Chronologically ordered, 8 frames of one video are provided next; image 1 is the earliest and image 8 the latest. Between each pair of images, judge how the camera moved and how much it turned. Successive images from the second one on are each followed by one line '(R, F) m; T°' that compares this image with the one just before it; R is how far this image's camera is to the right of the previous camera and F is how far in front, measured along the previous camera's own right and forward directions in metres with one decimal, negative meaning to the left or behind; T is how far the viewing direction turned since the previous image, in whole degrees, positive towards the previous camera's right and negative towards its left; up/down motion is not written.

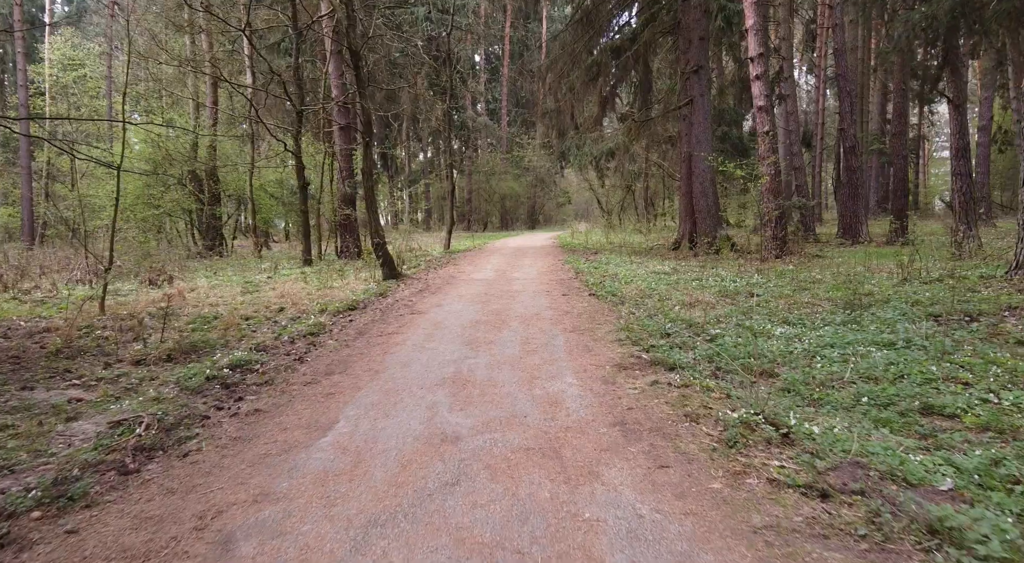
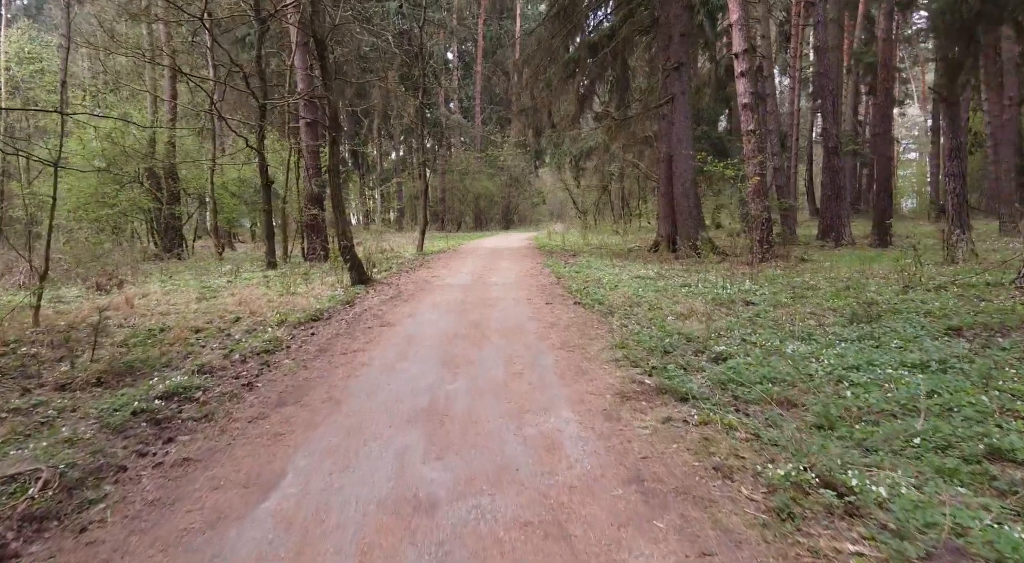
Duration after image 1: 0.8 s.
(-0.1, +0.6) m; +3°
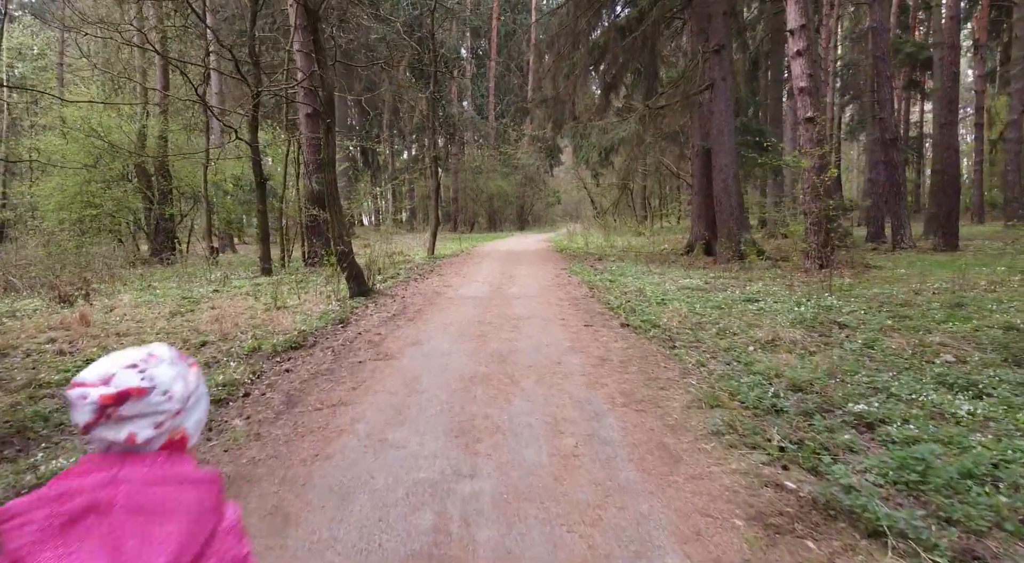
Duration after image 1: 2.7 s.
(-0.2, +1.5) m; -1°
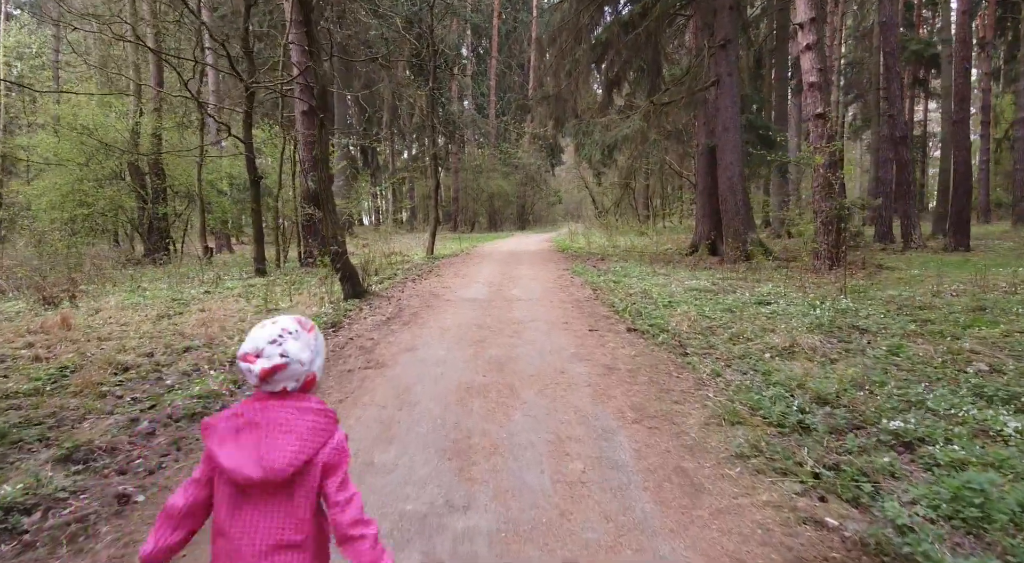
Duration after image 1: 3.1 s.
(0.0, +0.3) m; 0°
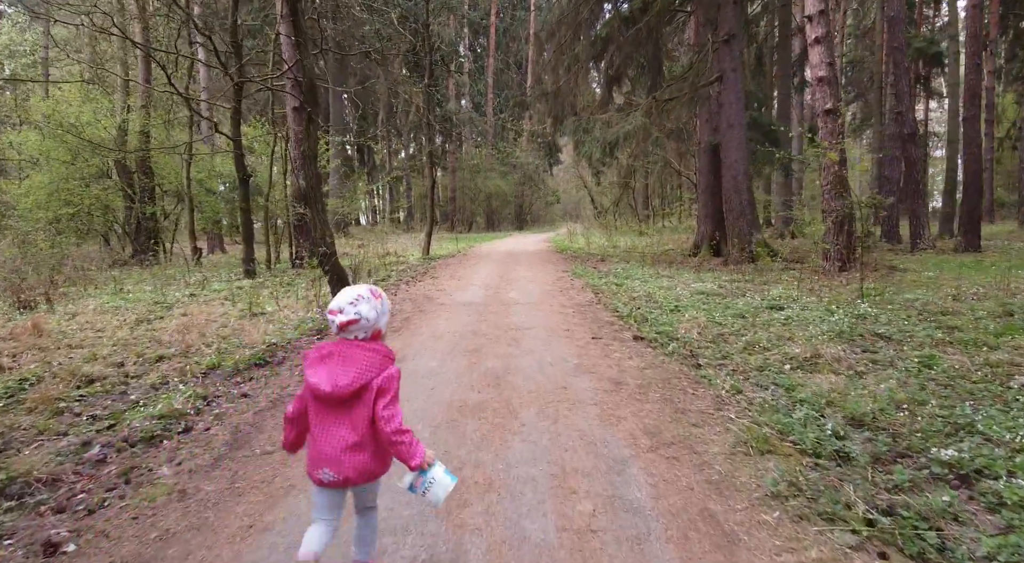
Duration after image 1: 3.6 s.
(0.0, +0.4) m; 0°
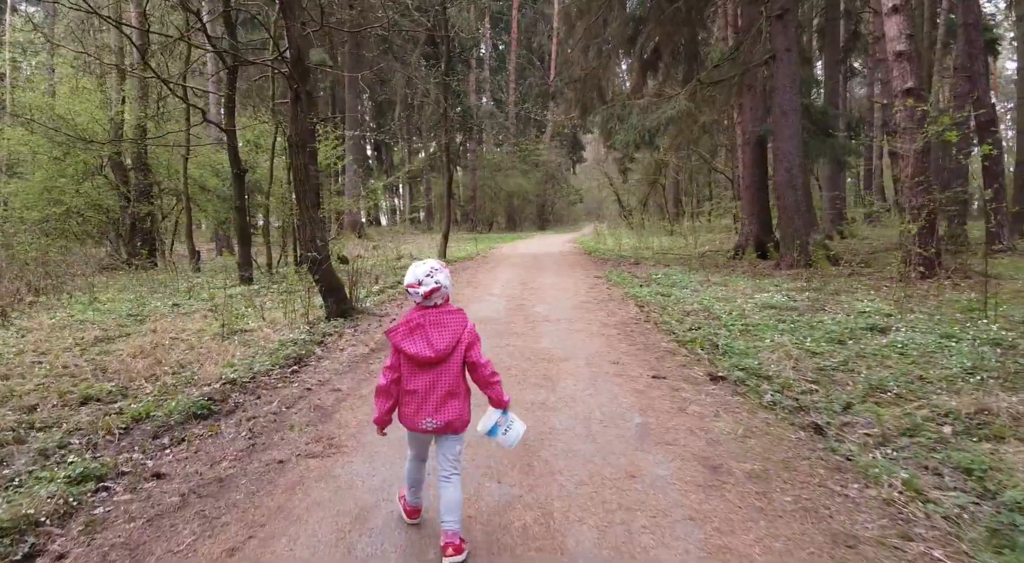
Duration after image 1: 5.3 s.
(-0.1, +1.3) m; -2°
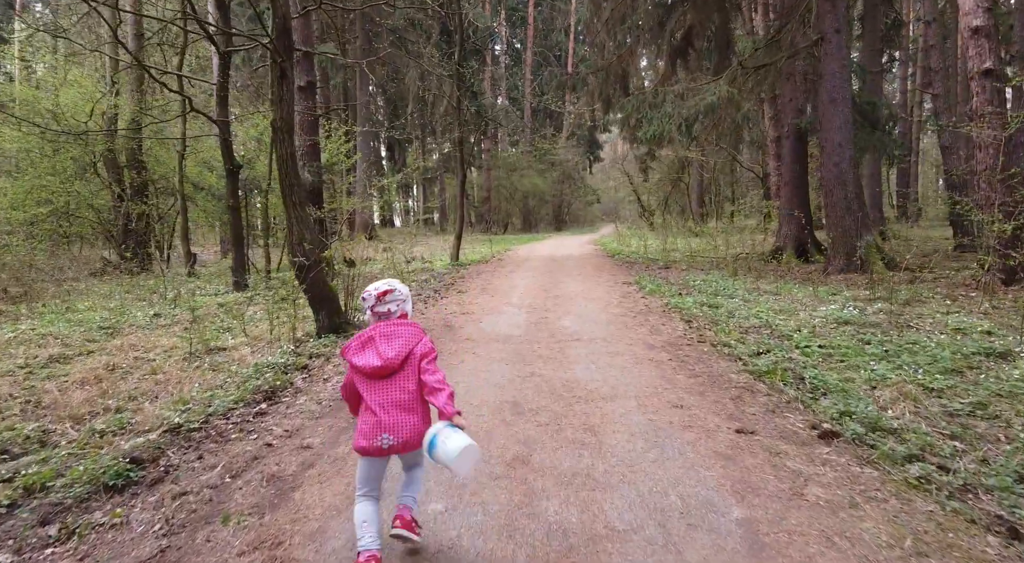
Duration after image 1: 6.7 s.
(-0.1, +1.0) m; -1°
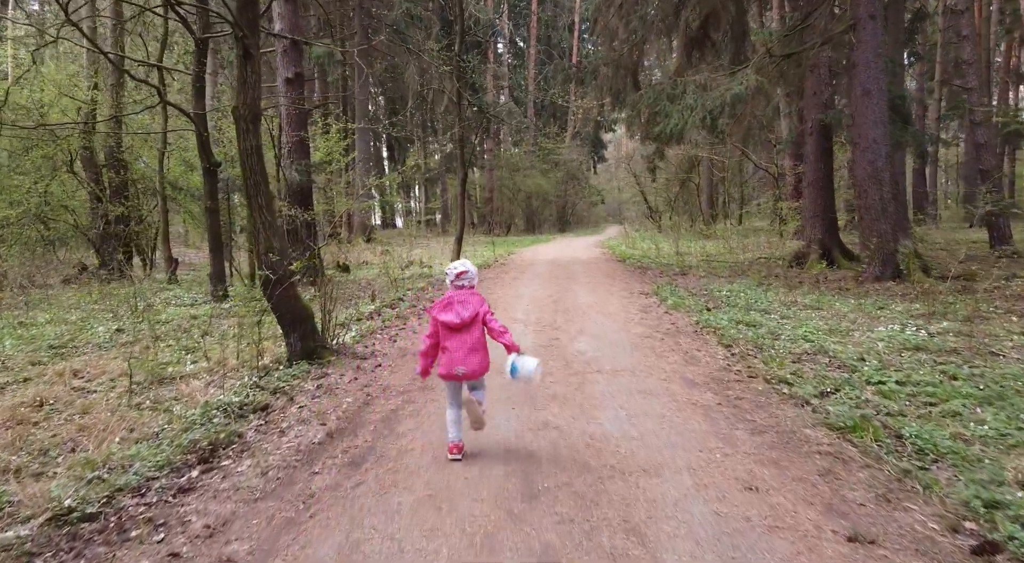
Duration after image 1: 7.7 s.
(0.0, +0.8) m; 0°
